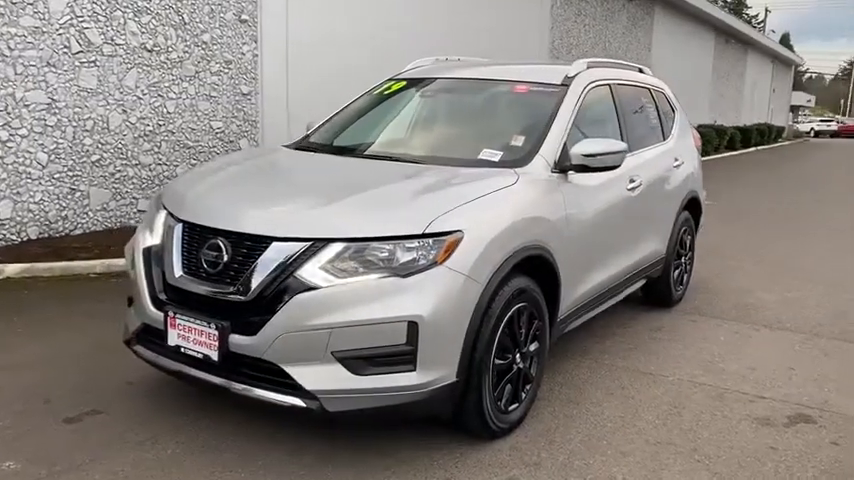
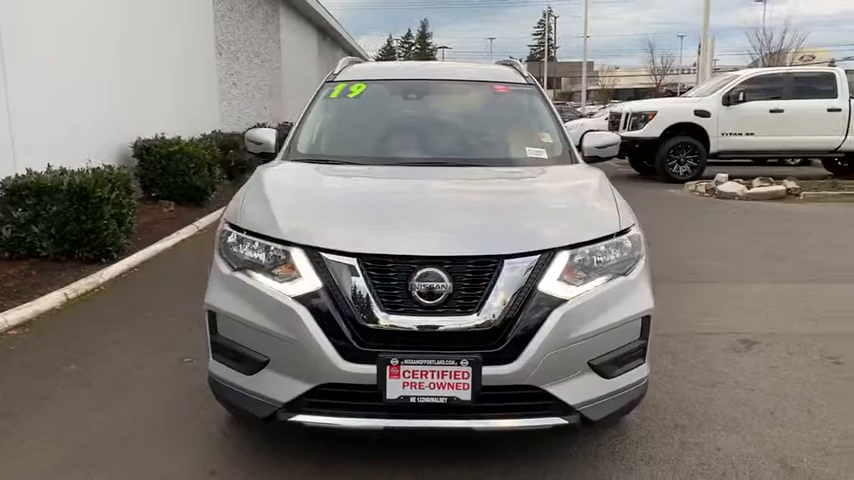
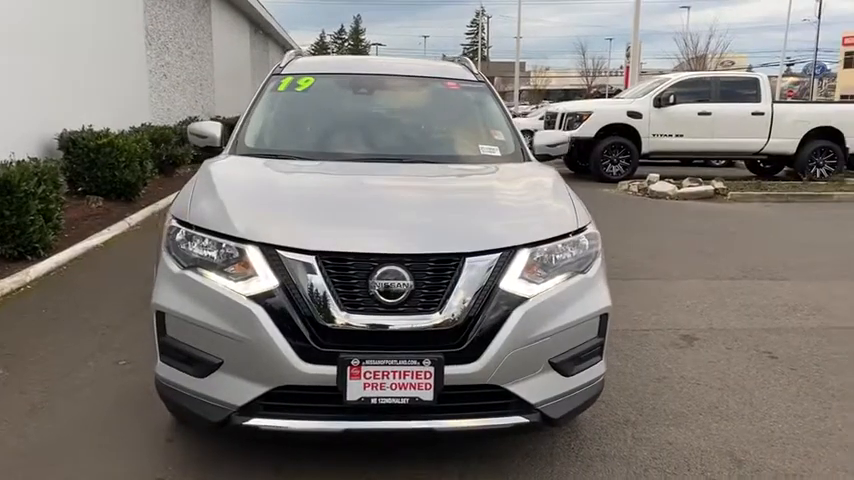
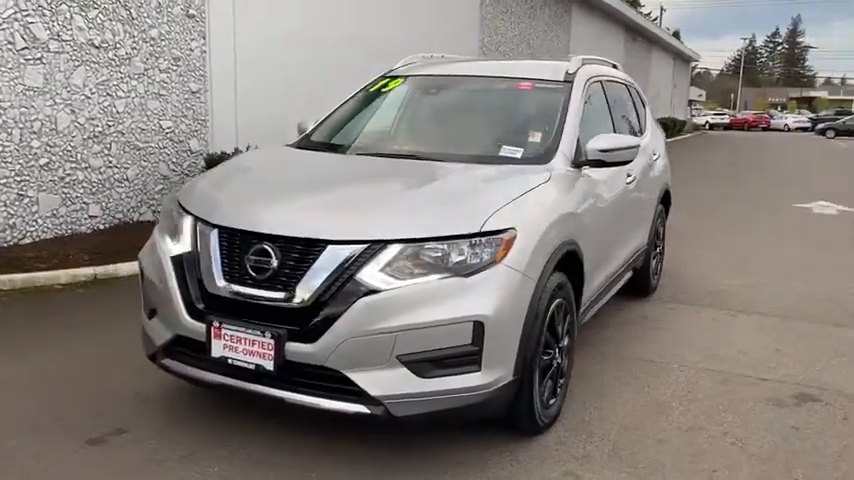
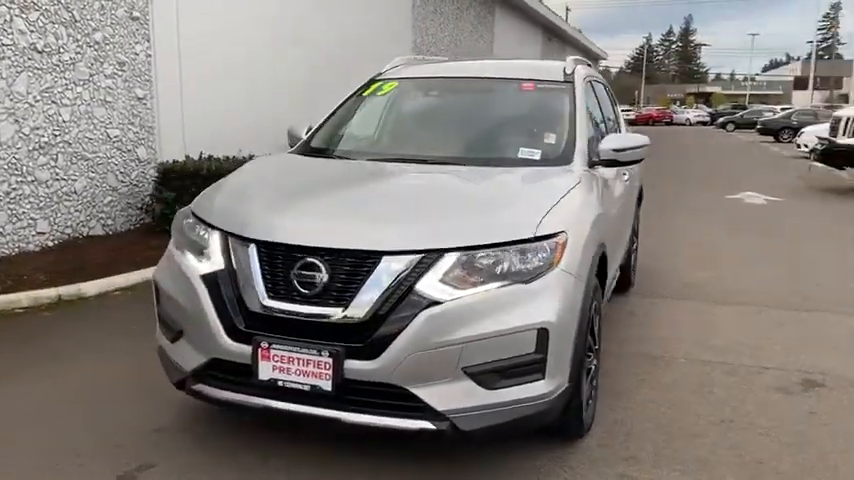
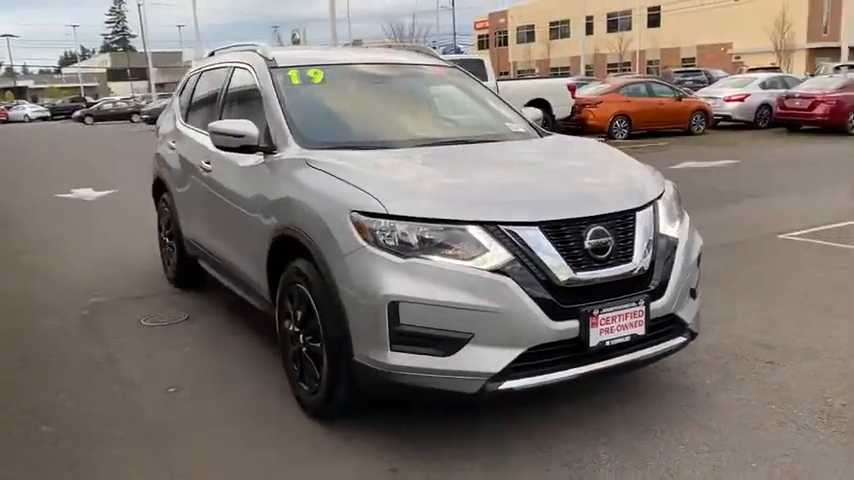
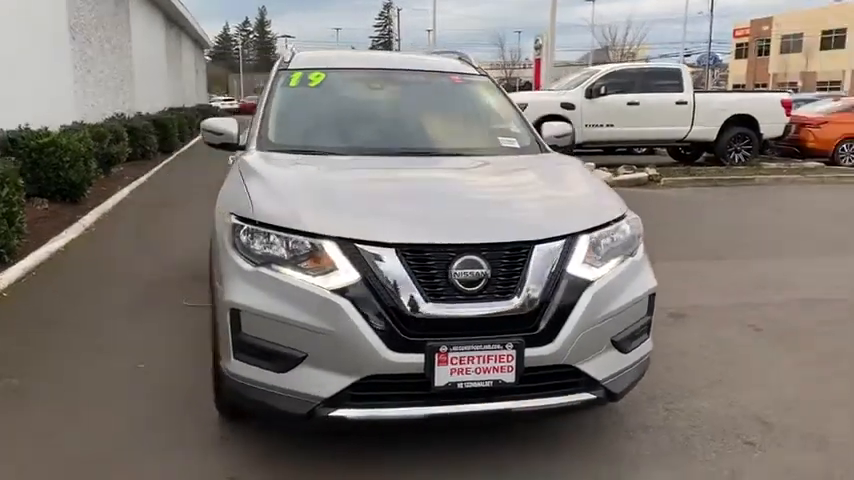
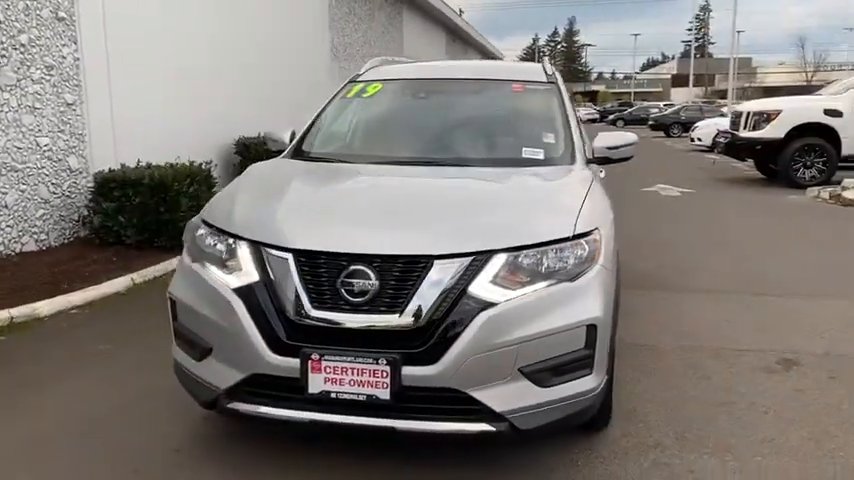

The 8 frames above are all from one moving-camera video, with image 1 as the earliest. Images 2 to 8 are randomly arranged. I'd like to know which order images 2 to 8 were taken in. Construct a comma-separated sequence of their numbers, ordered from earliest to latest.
4, 5, 8, 2, 3, 7, 6
